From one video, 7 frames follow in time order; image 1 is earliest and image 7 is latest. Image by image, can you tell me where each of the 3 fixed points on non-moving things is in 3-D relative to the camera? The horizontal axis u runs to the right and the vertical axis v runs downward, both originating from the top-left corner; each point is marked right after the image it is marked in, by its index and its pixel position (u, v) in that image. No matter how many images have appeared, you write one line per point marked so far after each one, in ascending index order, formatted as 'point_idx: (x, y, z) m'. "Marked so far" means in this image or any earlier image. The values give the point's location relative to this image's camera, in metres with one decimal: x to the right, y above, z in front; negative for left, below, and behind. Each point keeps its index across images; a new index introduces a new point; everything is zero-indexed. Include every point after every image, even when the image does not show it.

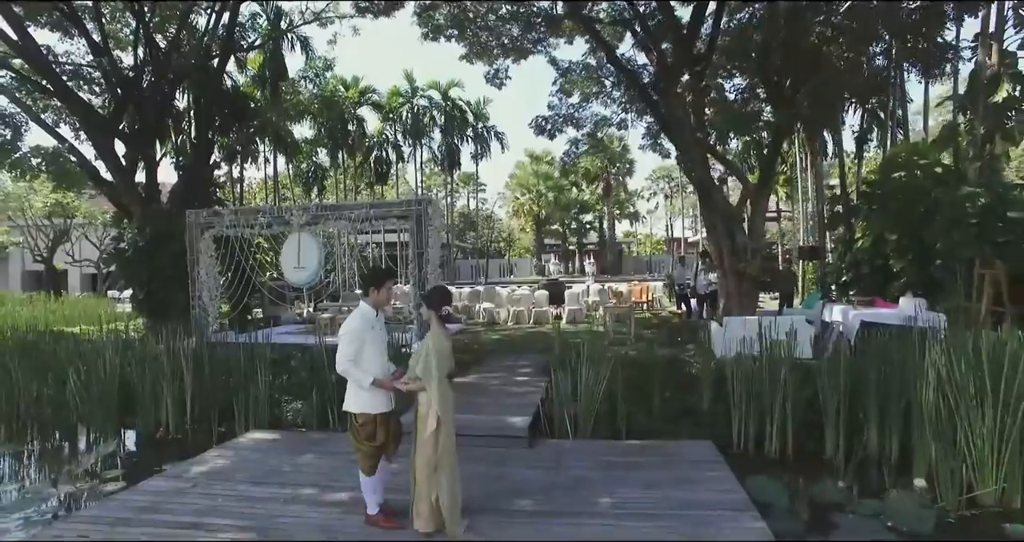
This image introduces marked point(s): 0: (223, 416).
0: (-2.8, -1.4, +5.6) m
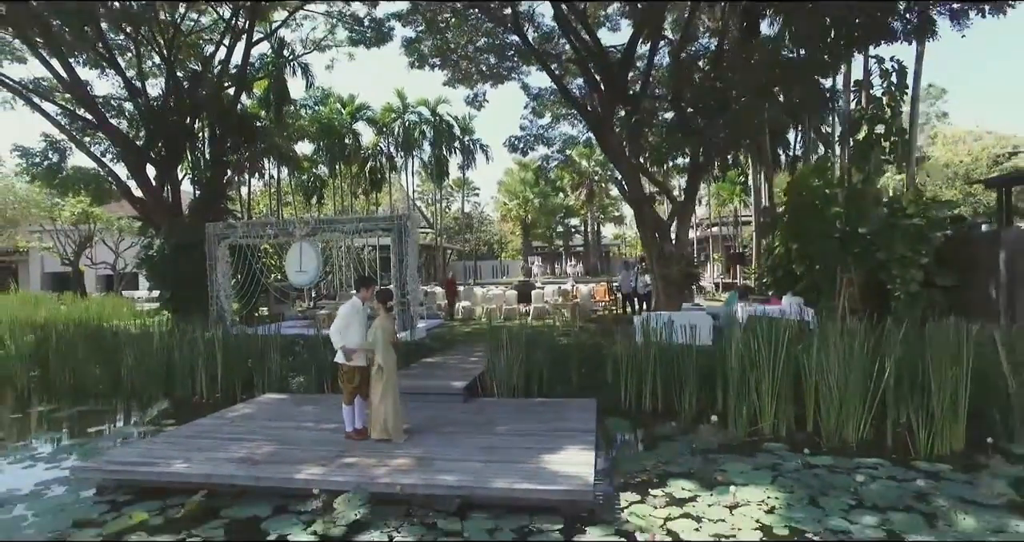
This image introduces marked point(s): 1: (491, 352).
0: (-3.4, -1.4, +7.4) m
1: (-0.2, -0.9, +6.6) m
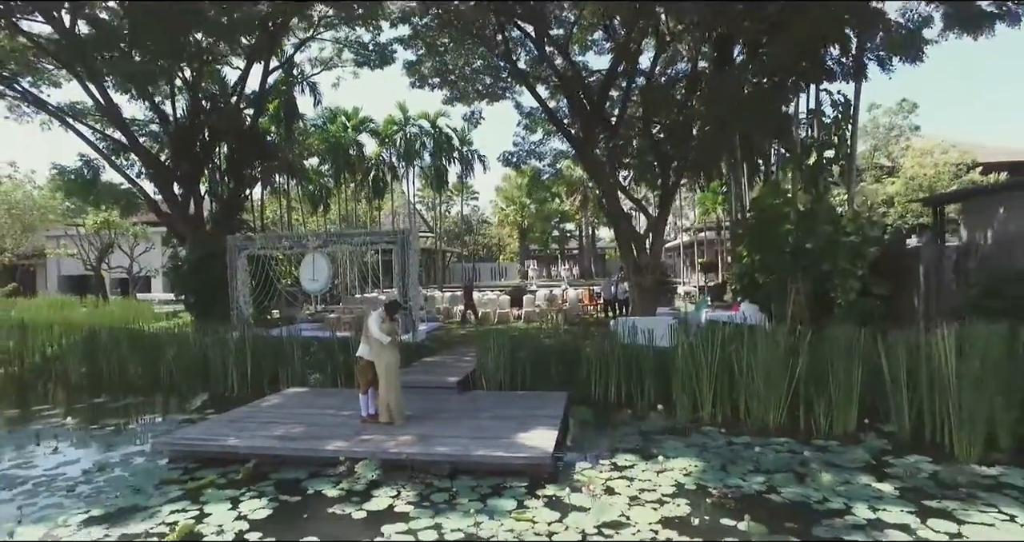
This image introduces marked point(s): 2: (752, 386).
0: (-3.5, -1.6, +8.5) m
1: (-0.4, -1.1, +7.8) m
2: (+2.5, -1.2, +6.0) m
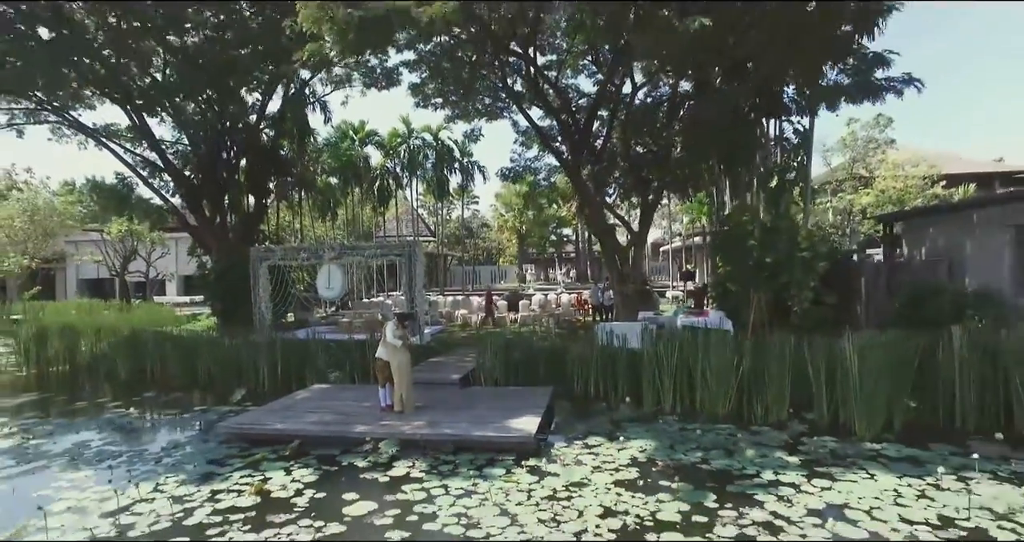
0: (-3.6, -1.8, +9.8) m
1: (-0.5, -1.3, +9.0) m
2: (+2.5, -1.4, +7.3) m
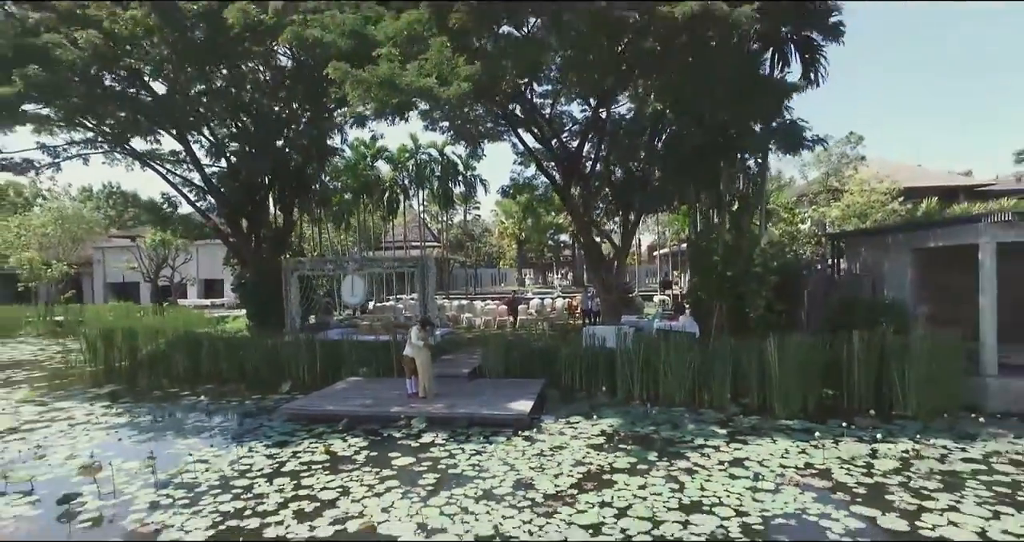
0: (-3.6, -2.0, +11.7) m
1: (-0.5, -1.5, +10.9) m
2: (+2.4, -1.6, +9.1) m
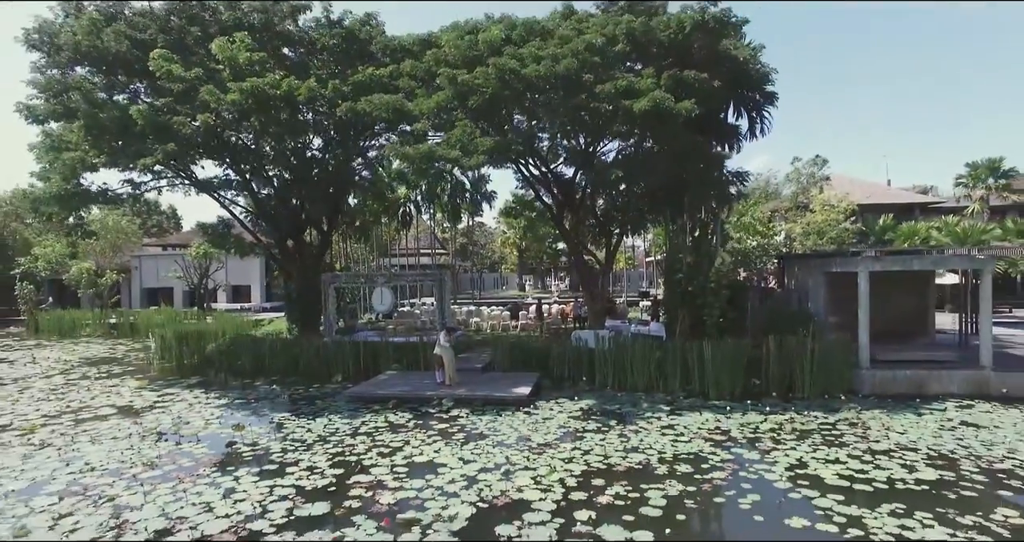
0: (-3.6, -2.4, +14.6) m
1: (-0.4, -1.9, +13.8) m
2: (+2.5, -2.0, +12.0) m
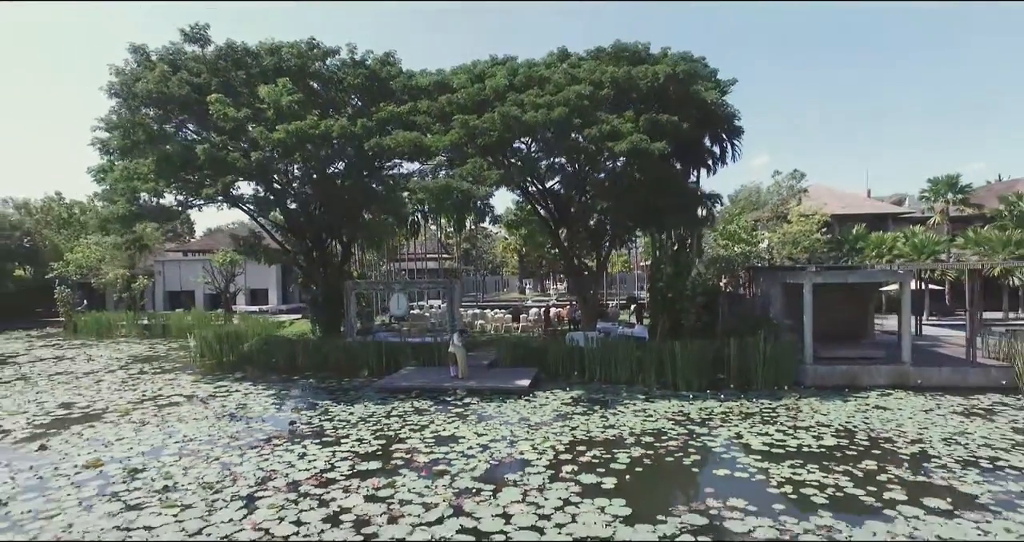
0: (-3.5, -2.7, +16.7) m
1: (-0.4, -2.1, +15.9) m
2: (+2.6, -2.3, +14.1) m
